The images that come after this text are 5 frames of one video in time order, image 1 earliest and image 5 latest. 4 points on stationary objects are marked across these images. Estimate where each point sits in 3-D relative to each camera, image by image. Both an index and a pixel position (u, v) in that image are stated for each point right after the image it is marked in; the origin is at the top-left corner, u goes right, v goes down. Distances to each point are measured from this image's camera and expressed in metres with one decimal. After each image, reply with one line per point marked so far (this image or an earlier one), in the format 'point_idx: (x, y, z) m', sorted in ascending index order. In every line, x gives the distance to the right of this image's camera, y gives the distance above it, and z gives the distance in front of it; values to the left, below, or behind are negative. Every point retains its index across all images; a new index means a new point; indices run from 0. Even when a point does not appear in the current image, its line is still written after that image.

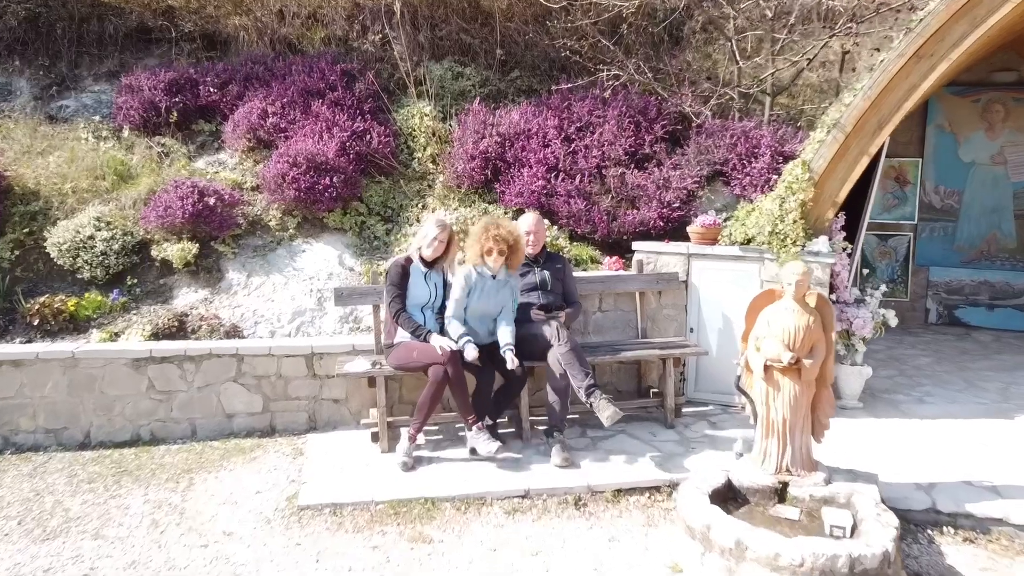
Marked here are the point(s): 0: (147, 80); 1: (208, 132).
0: (-4.0, +2.3, +7.2) m
1: (-3.4, +1.7, +7.2) m
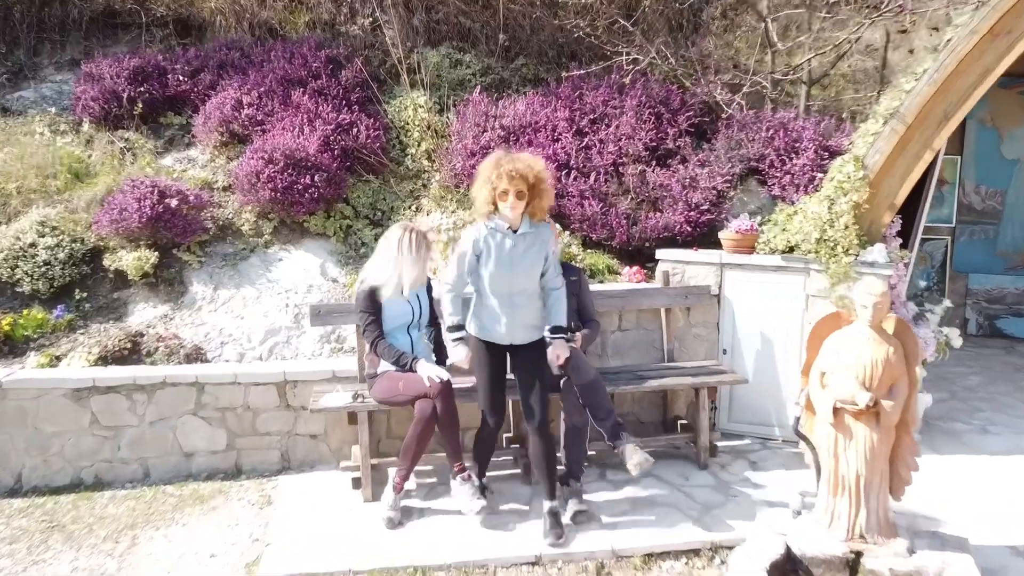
0: (-4.0, +2.2, +6.4) m
1: (-3.3, +1.6, +6.4) m
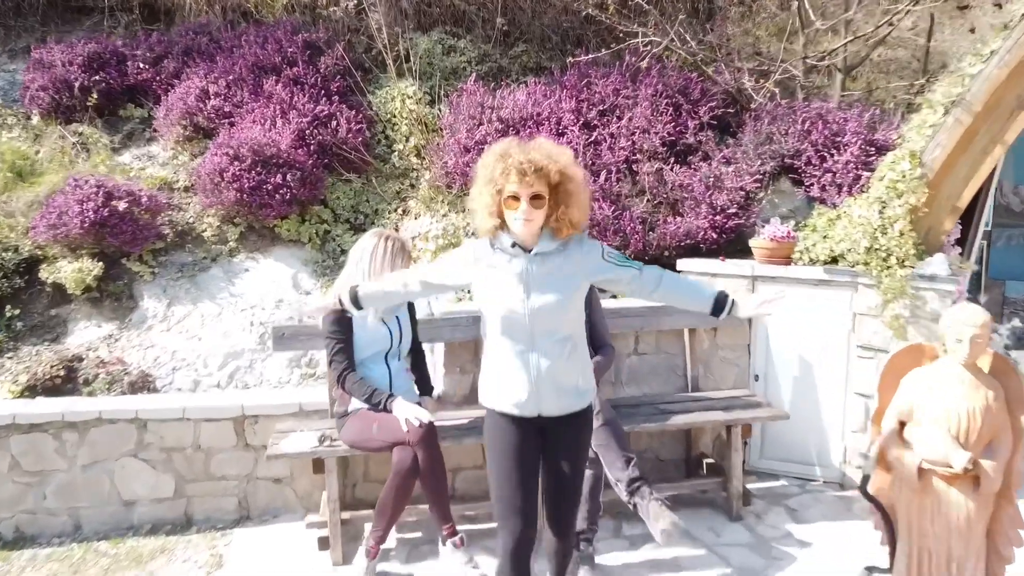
0: (-4.0, +2.1, +5.8) m
1: (-3.3, +1.5, +5.8) m
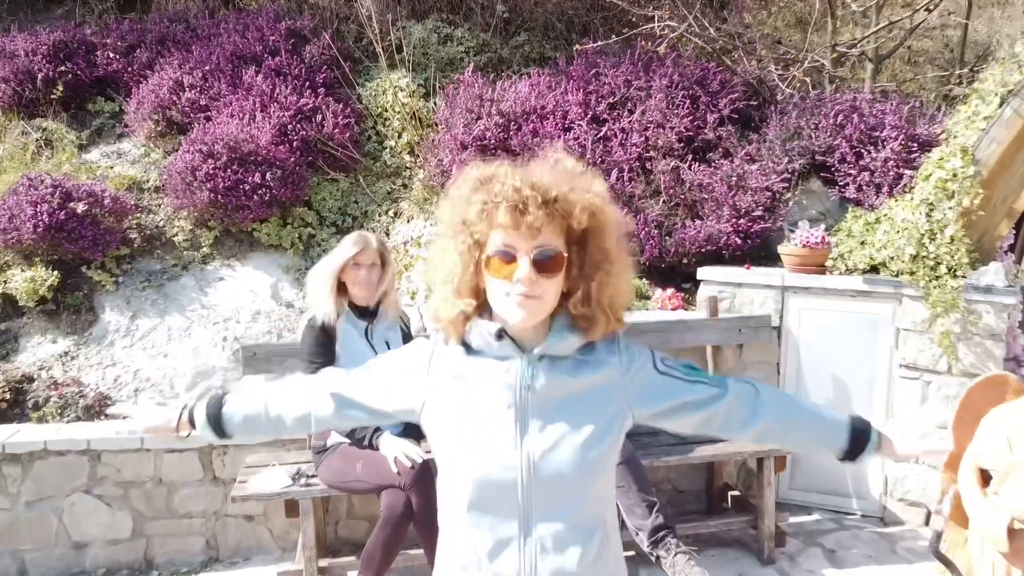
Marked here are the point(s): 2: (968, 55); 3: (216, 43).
0: (-4.0, +2.0, +5.3) m
1: (-3.3, +1.4, +5.3) m
2: (+4.1, +2.1, +5.9) m
3: (-2.4, +2.0, +5.3) m
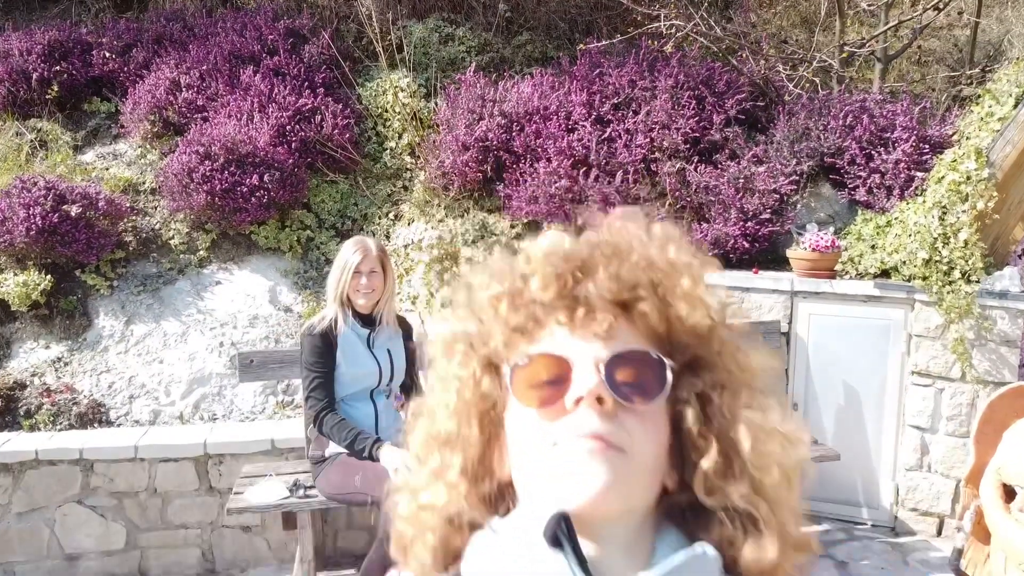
0: (-4.0, +2.0, +5.2) m
1: (-3.3, +1.4, +5.2) m
2: (+4.2, +2.1, +5.8) m
3: (-2.4, +2.0, +5.3) m
